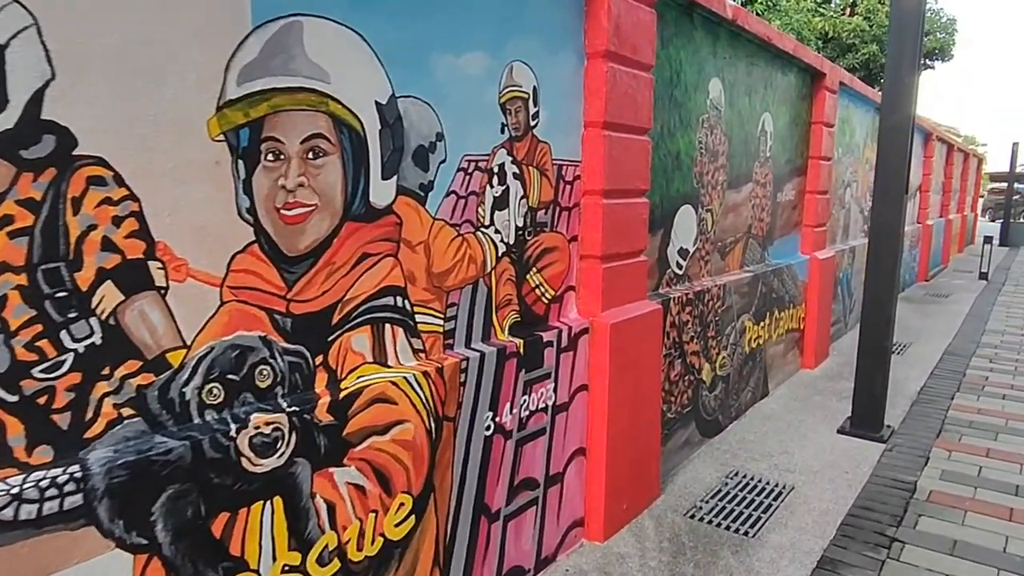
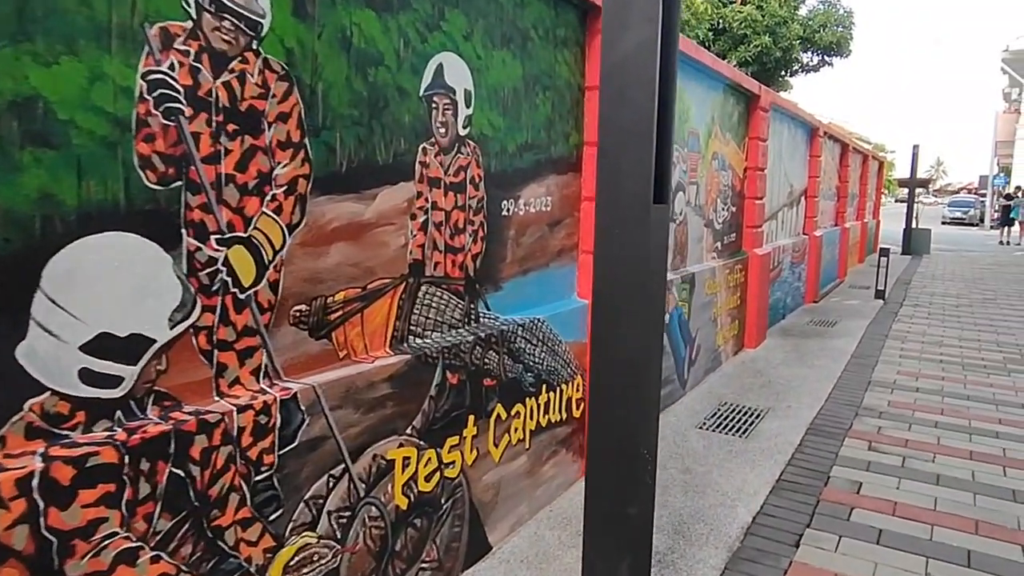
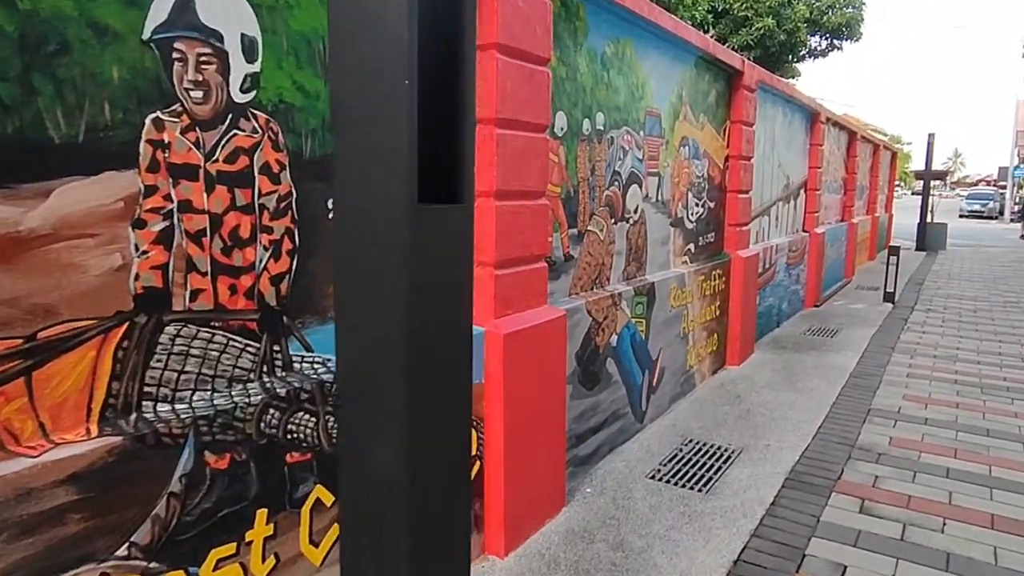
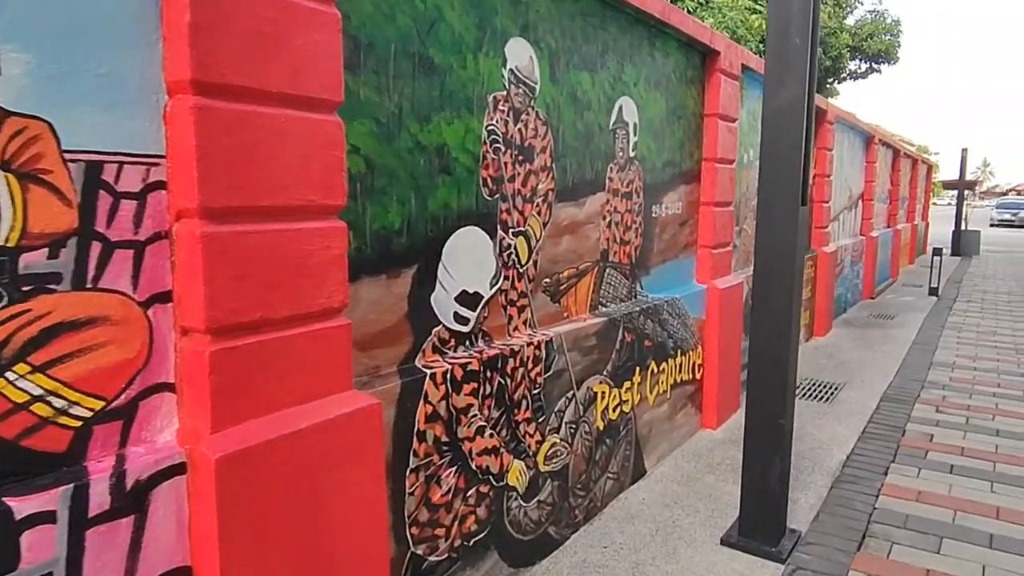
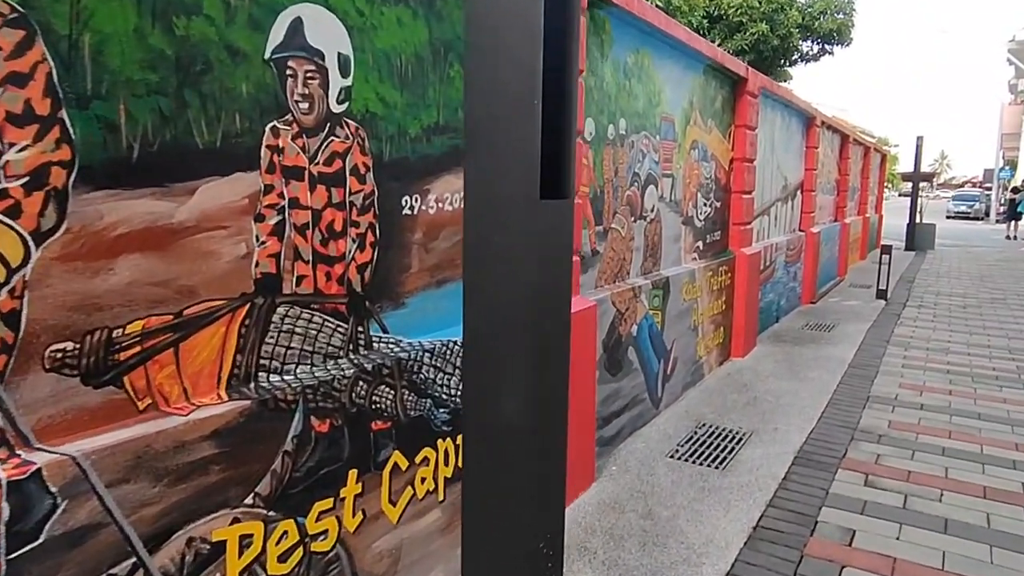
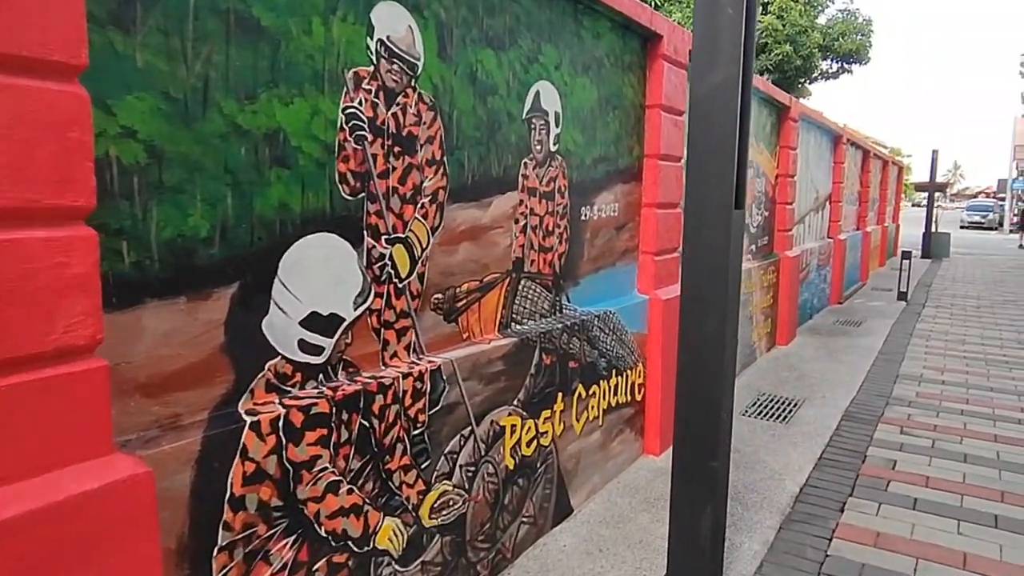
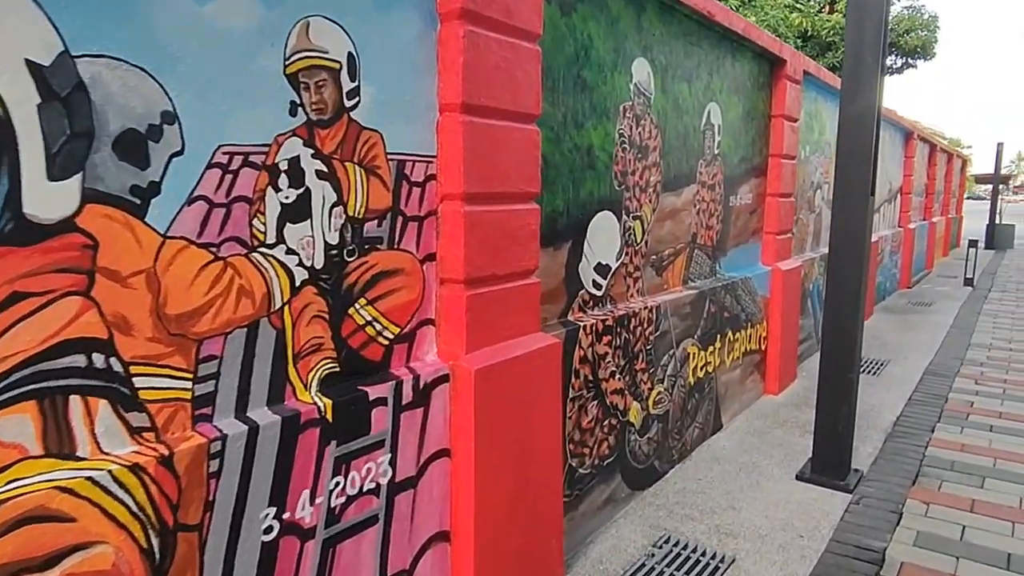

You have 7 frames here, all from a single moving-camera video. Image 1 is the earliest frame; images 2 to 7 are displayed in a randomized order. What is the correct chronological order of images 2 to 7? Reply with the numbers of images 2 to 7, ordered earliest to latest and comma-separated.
7, 4, 6, 2, 5, 3
